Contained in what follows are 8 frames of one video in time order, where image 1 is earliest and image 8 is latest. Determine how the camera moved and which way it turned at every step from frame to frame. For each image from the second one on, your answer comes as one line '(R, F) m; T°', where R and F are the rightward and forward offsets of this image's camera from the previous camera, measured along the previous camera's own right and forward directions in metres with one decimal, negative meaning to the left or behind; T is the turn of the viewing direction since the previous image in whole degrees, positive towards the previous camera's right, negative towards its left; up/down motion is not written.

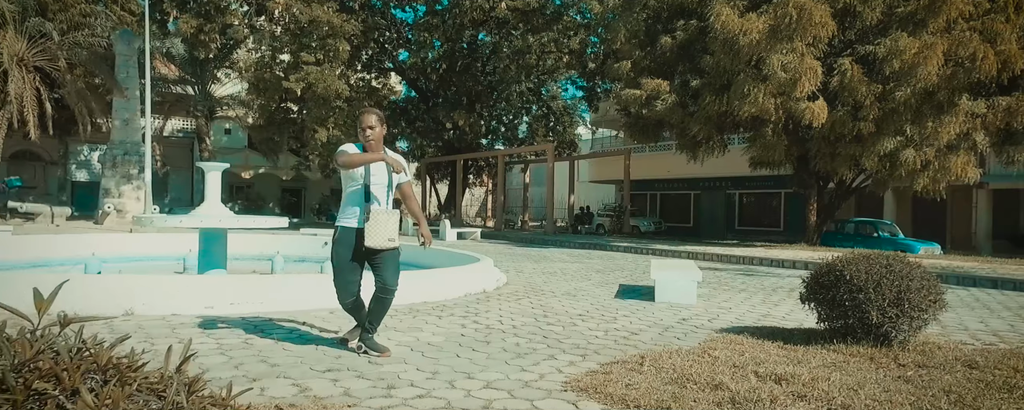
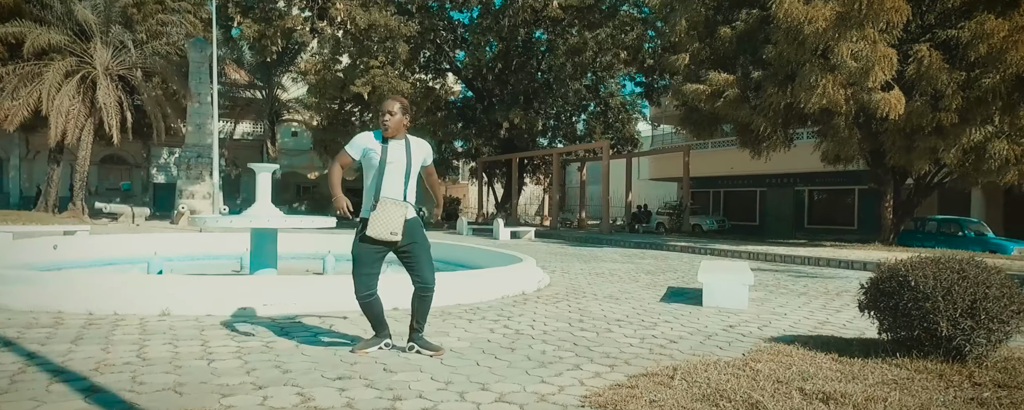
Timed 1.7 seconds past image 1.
(+0.2, +0.2) m; -6°
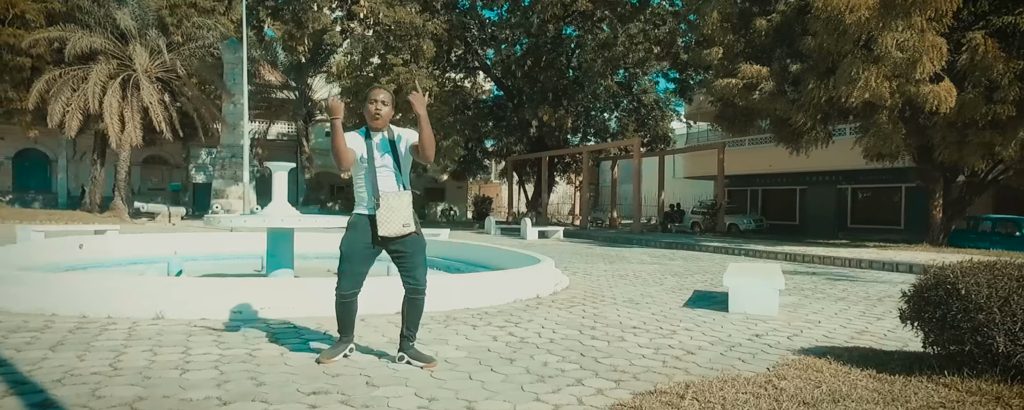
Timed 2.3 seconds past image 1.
(+0.2, +0.3) m; -3°
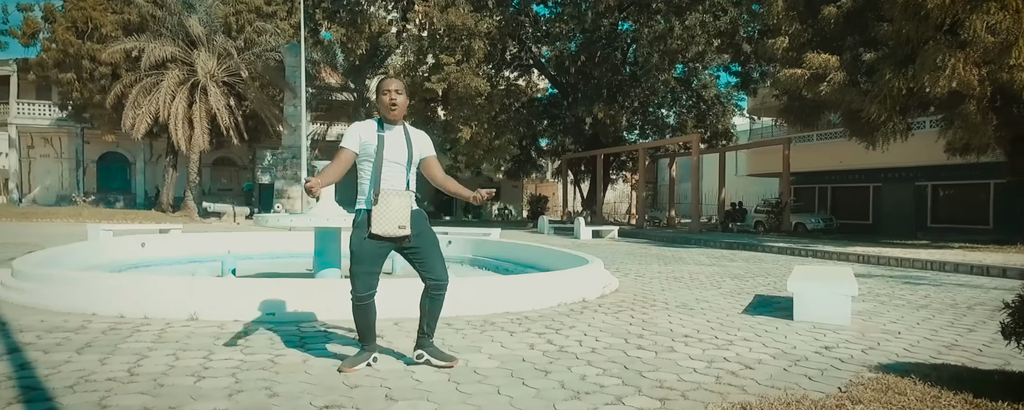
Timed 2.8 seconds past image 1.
(+0.1, +0.3) m; -5°
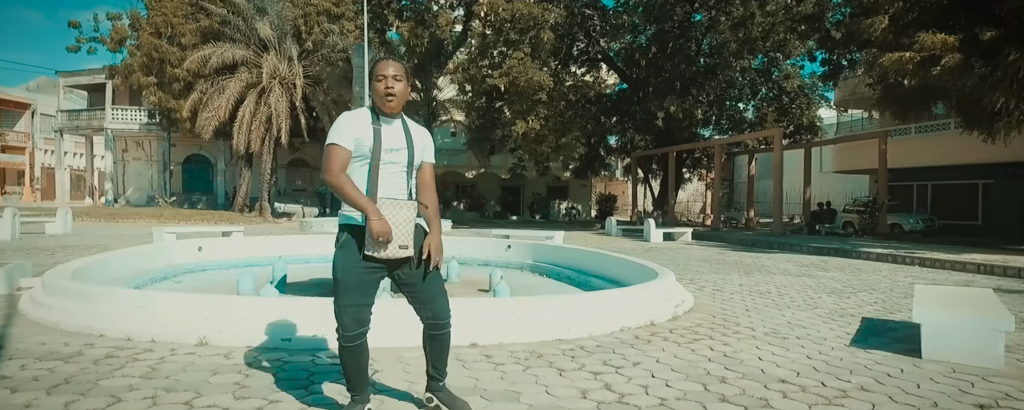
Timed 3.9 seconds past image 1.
(+0.1, +0.8) m; -7°
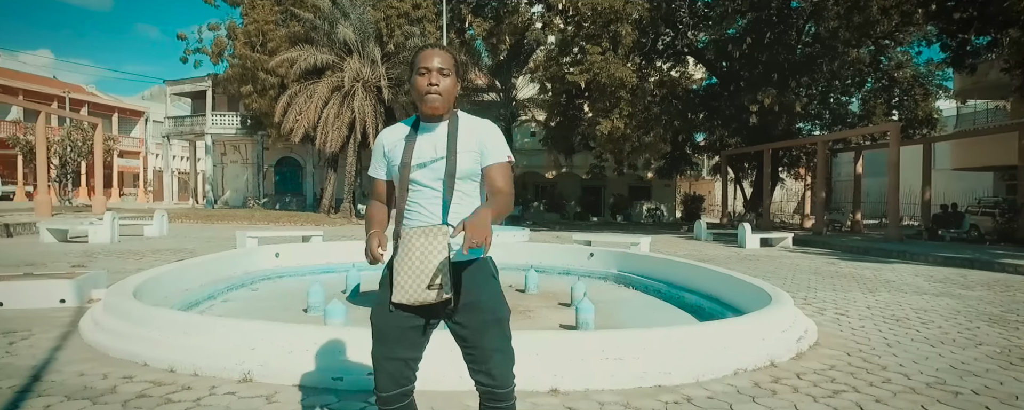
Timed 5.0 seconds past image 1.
(-0.1, +0.8) m; -8°
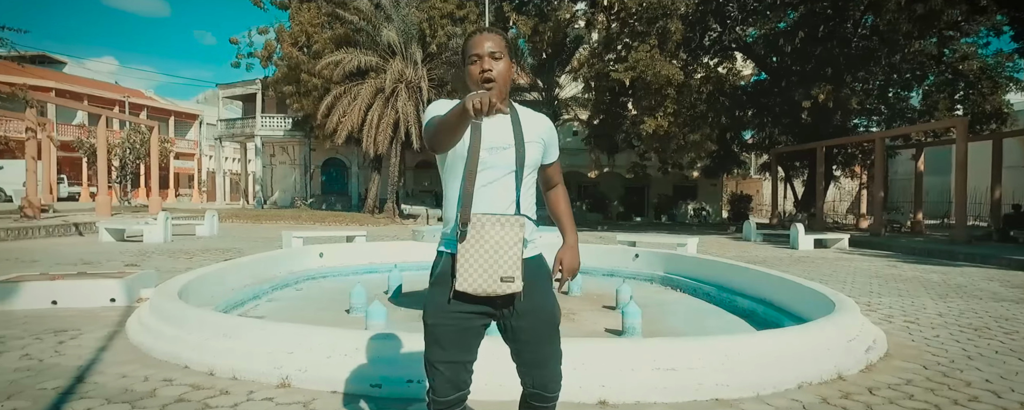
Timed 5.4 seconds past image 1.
(0.0, +0.2) m; -4°
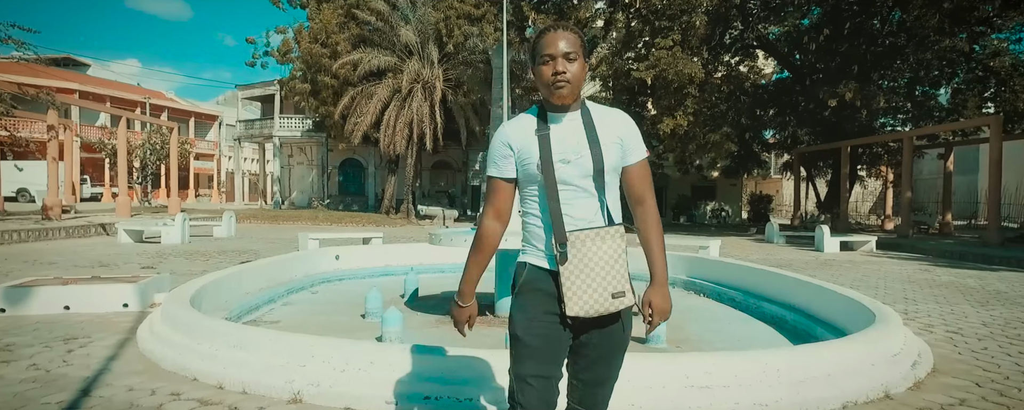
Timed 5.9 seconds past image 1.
(0.0, +0.2) m; -2°
